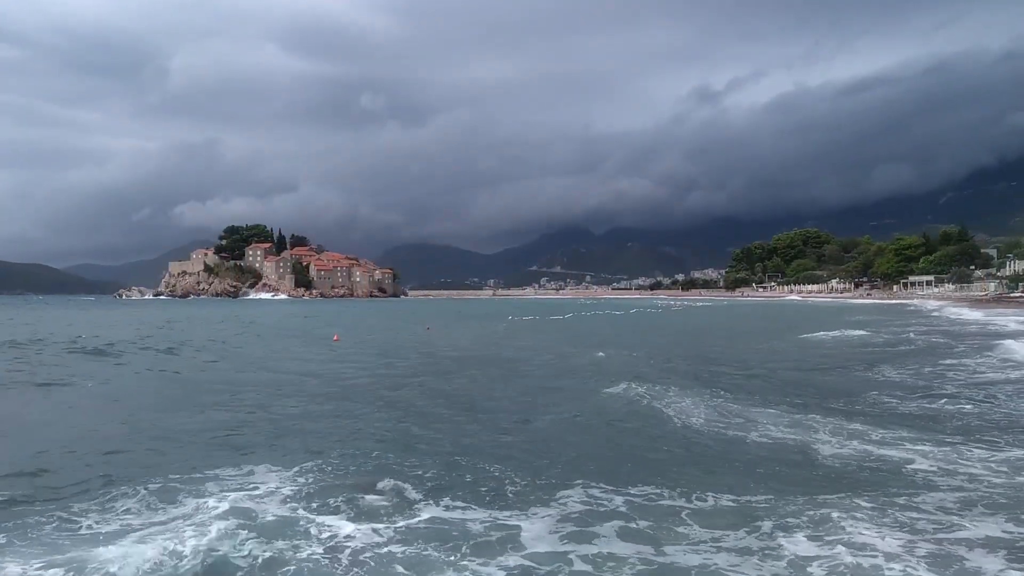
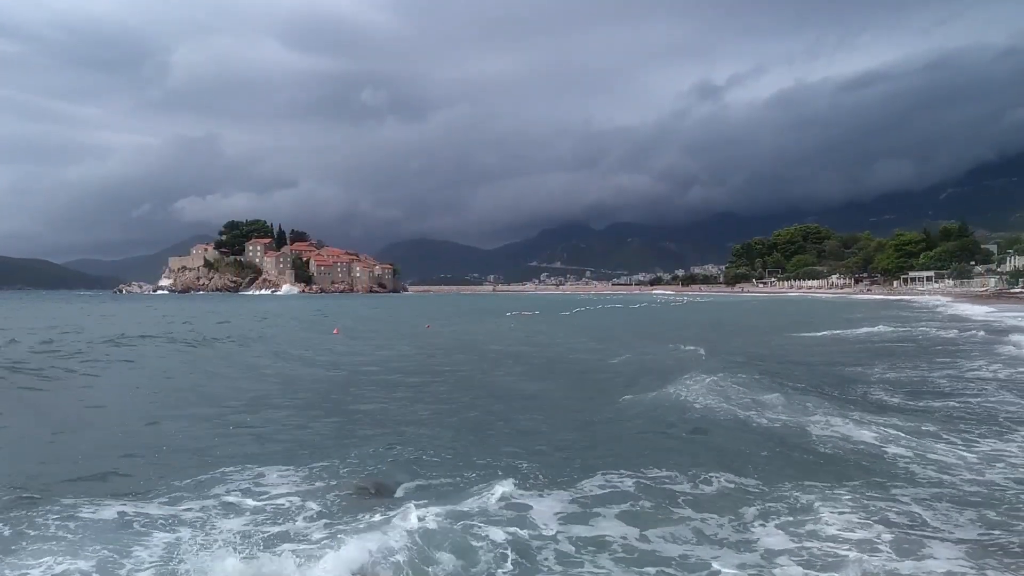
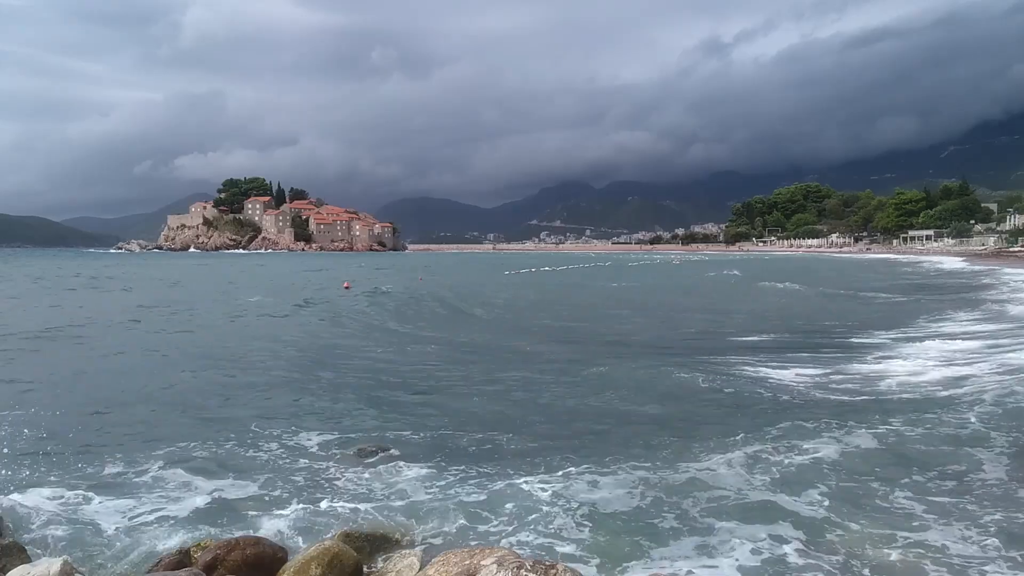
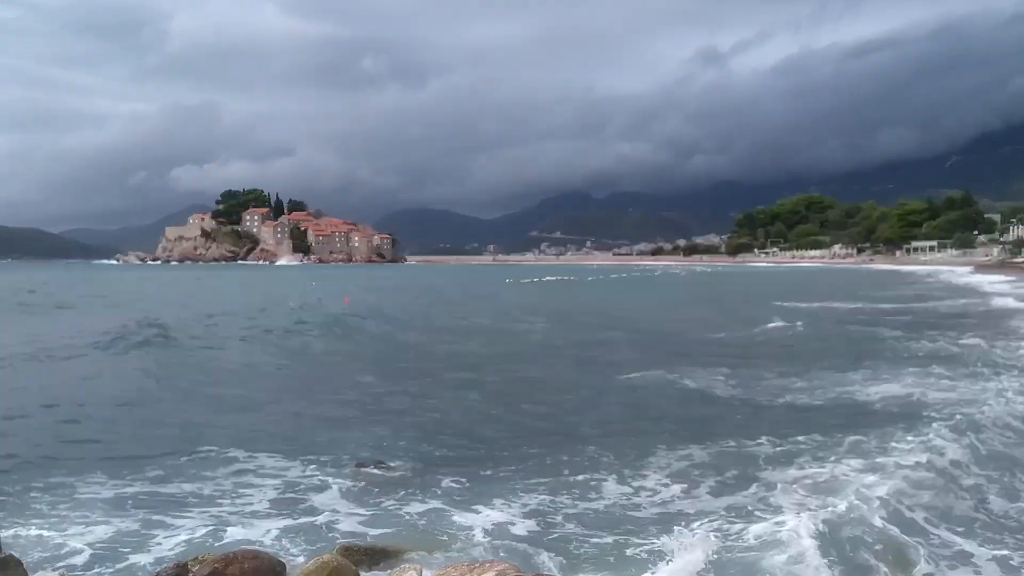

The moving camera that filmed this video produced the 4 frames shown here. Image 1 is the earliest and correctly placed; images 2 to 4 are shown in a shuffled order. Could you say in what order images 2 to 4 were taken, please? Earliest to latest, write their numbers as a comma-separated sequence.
2, 4, 3
